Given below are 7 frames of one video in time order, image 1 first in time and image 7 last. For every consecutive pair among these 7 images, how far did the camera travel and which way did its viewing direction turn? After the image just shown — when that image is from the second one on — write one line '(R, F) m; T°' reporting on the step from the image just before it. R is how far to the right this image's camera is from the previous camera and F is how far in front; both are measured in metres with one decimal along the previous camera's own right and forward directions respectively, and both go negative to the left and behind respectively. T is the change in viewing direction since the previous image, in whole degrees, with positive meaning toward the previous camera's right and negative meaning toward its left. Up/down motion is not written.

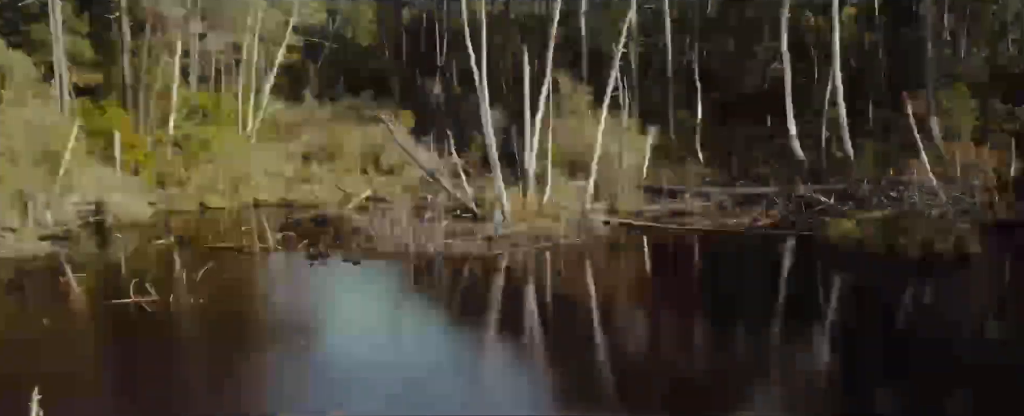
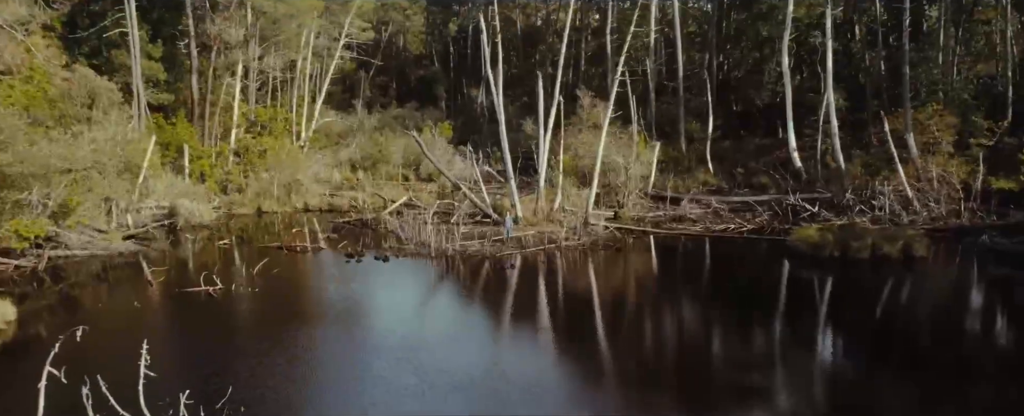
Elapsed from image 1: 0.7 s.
(+0.8, -2.0) m; -4°
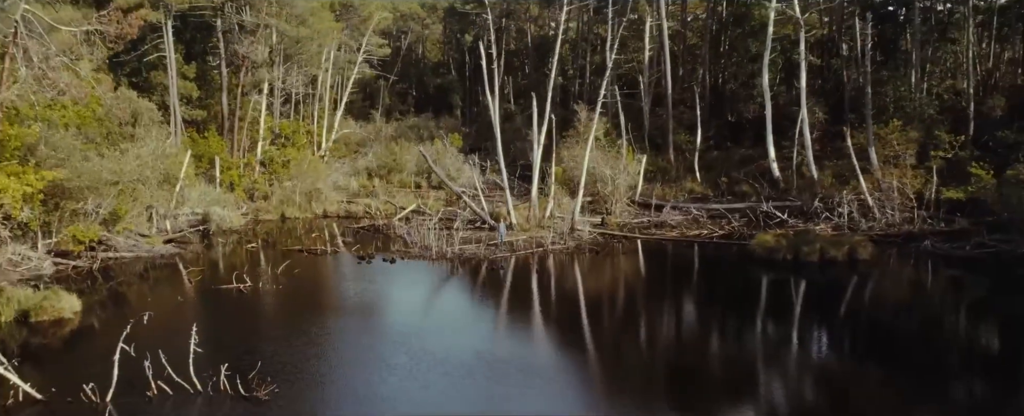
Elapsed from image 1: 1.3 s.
(+0.6, -1.9) m; -2°
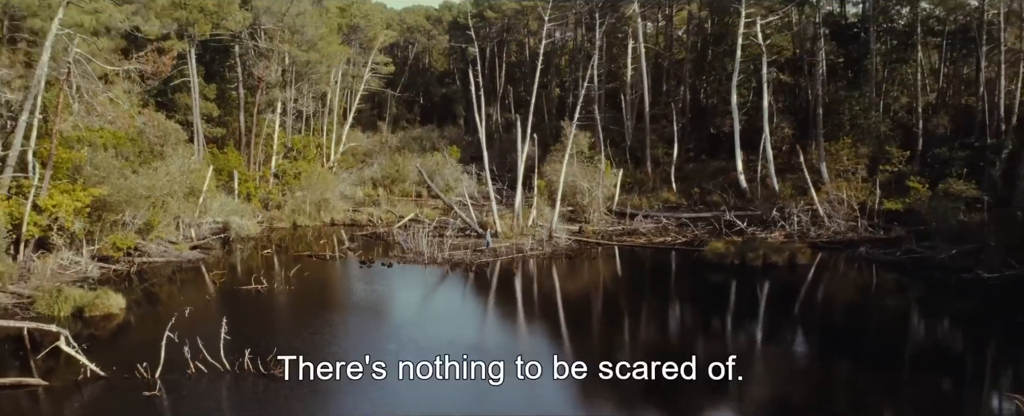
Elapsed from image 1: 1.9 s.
(+0.6, -2.2) m; -1°
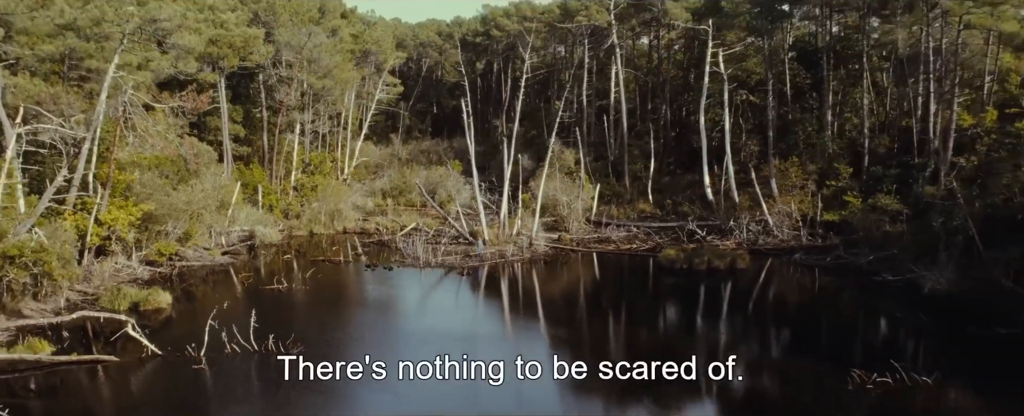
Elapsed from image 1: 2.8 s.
(+0.9, -3.0) m; -1°
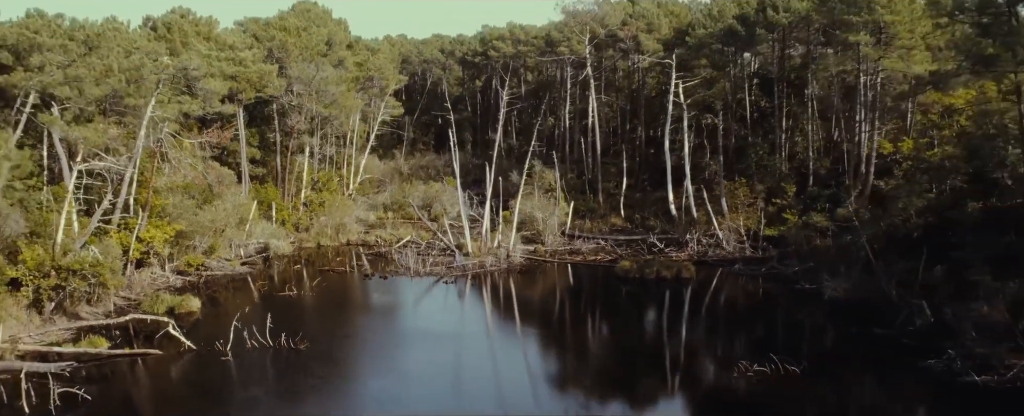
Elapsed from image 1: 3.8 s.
(+1.0, -3.3) m; -1°
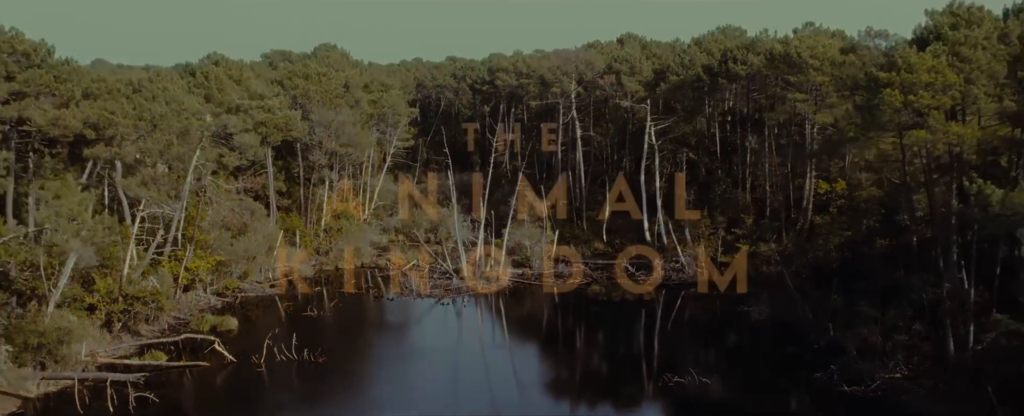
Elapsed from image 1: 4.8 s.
(+1.2, -4.1) m; -2°
